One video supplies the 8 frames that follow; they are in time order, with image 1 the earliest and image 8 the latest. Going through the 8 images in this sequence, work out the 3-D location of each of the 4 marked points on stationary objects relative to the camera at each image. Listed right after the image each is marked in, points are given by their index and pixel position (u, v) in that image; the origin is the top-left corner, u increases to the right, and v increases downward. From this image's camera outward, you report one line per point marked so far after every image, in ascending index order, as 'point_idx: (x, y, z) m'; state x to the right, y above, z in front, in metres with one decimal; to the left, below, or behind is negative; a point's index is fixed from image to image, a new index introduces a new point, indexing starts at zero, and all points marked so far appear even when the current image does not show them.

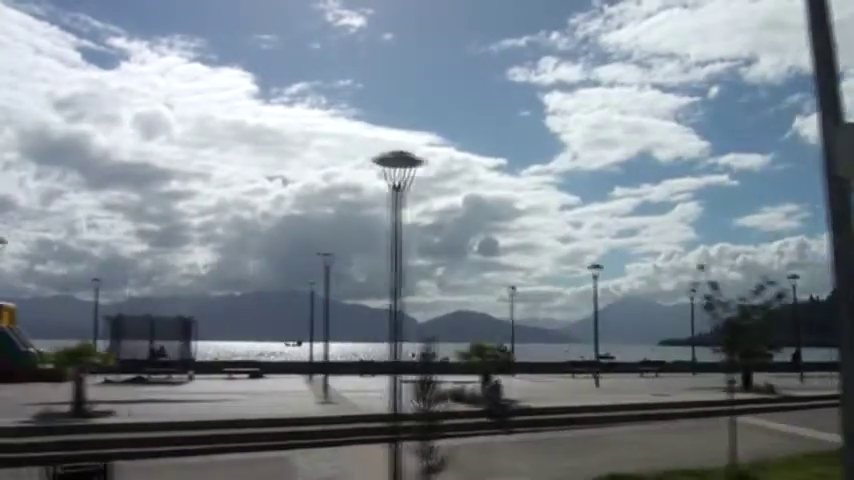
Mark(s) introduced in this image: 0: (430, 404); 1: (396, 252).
0: (0.0, -1.8, +11.4) m
1: (-0.4, -0.1, +12.5) m
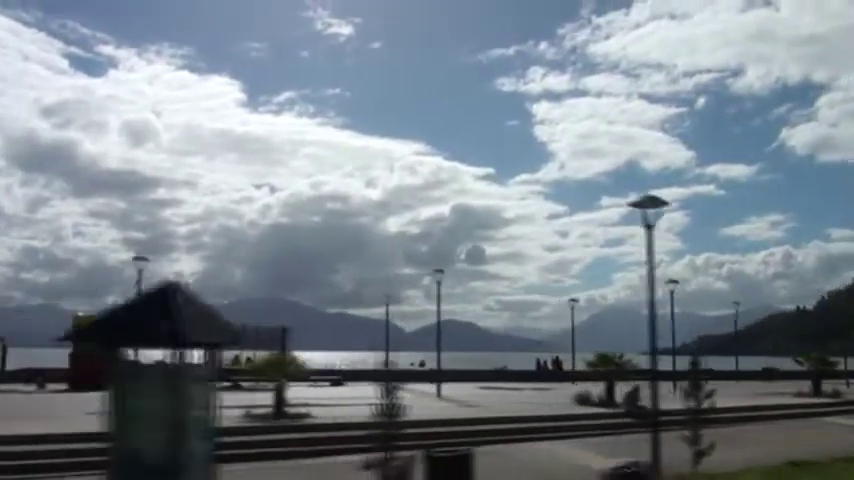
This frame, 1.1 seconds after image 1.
0: (+3.7, -2.2, +14.5) m
1: (+3.3, -0.6, +15.7) m
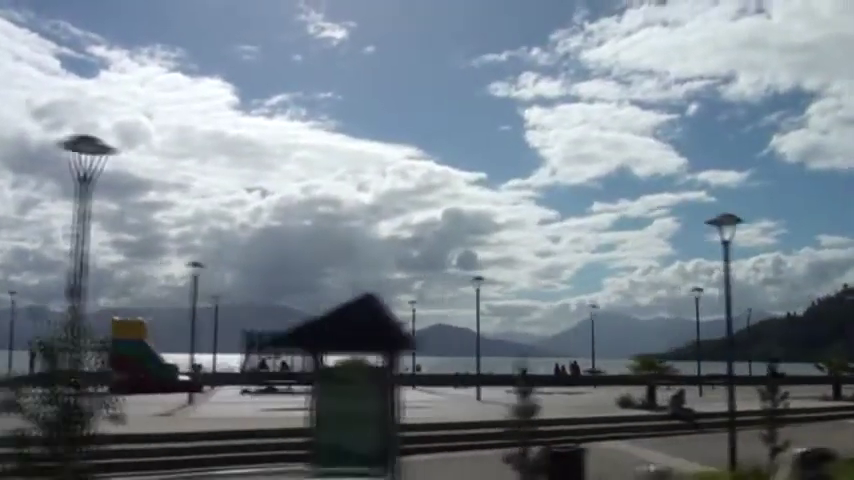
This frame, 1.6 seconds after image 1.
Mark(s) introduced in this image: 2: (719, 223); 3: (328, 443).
0: (+5.3, -2.5, +16.2) m
1: (+4.9, -0.8, +17.3) m
2: (+4.8, +0.3, +17.3) m
3: (-1.0, -1.9, +10.1) m
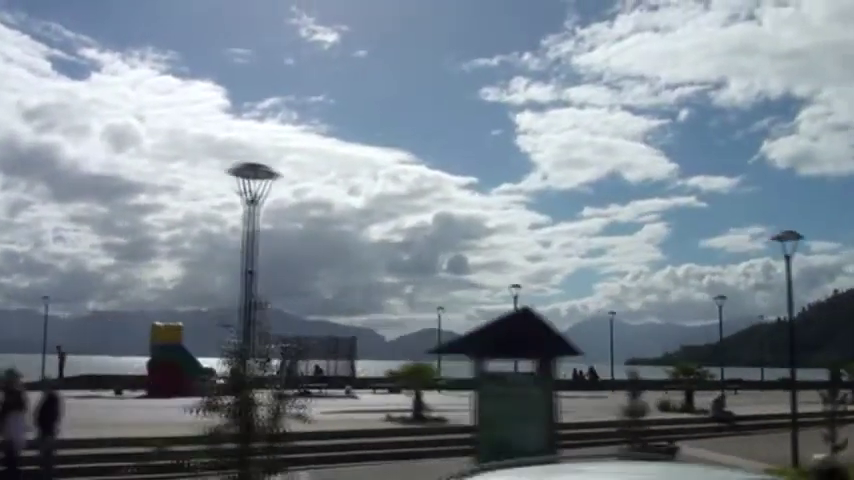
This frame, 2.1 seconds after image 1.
0: (+7.0, -2.8, +17.9) m
1: (+6.6, -1.2, +19.1) m
2: (+6.5, -0.1, +19.1) m
3: (+0.7, -2.2, +11.9) m
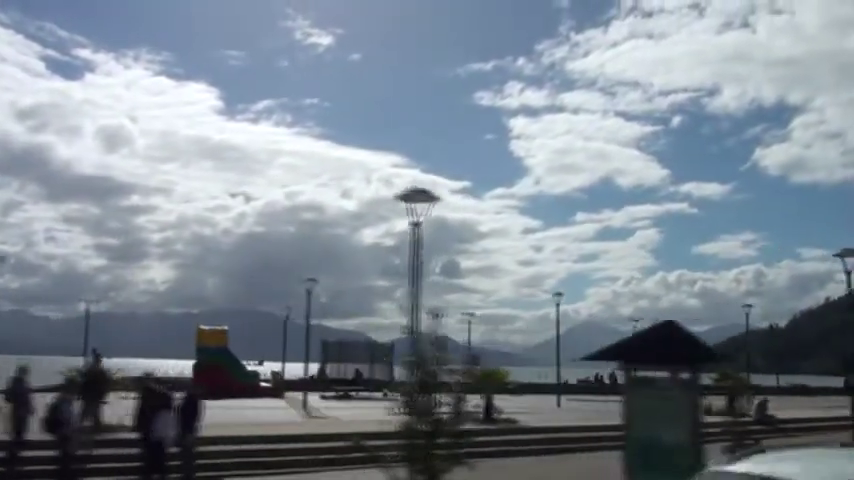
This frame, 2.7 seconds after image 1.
0: (+9.0, -3.2, +20.1) m
1: (+8.6, -1.6, +21.2) m
2: (+8.5, -0.5, +21.2) m
3: (+2.8, -2.6, +14.0) m
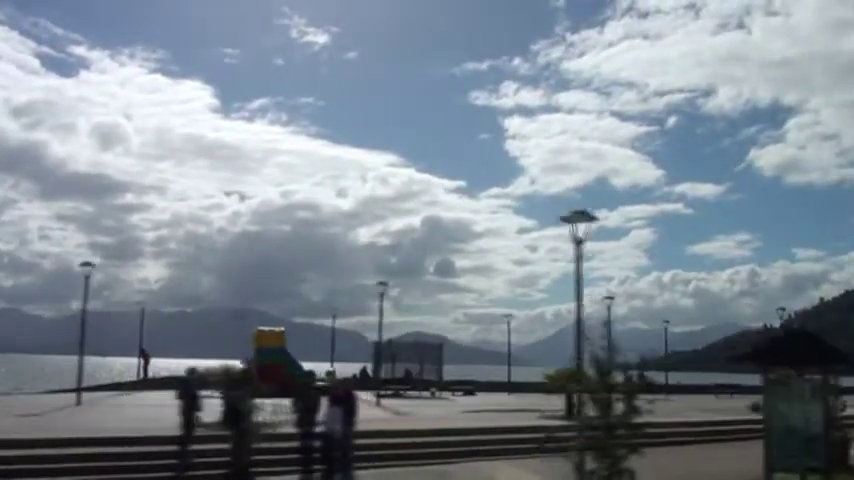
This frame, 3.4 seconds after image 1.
0: (+11.6, -3.6, +22.6) m
1: (+11.2, -2.0, +23.7) m
2: (+11.1, -0.8, +23.7) m
3: (+5.4, -2.9, +16.4) m
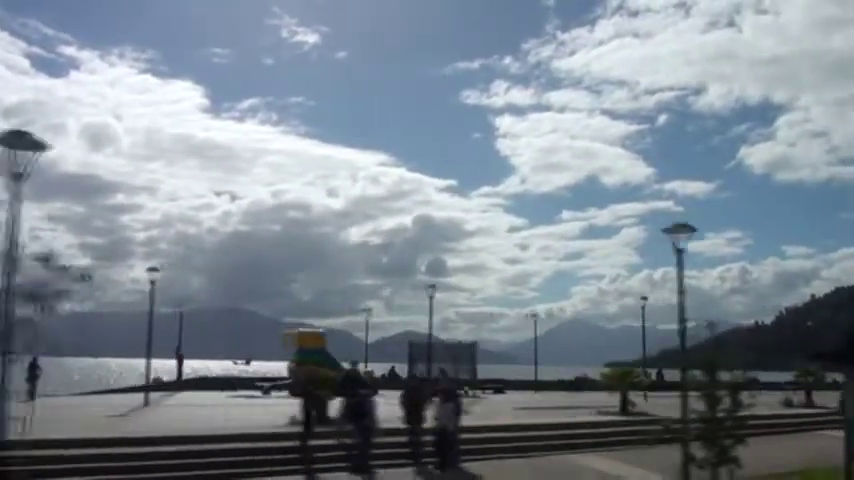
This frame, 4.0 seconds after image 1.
0: (+13.7, -3.8, +24.7) m
1: (+13.3, -2.2, +25.8) m
2: (+13.2, -1.0, +25.8) m
3: (+7.6, -3.2, +18.5) m
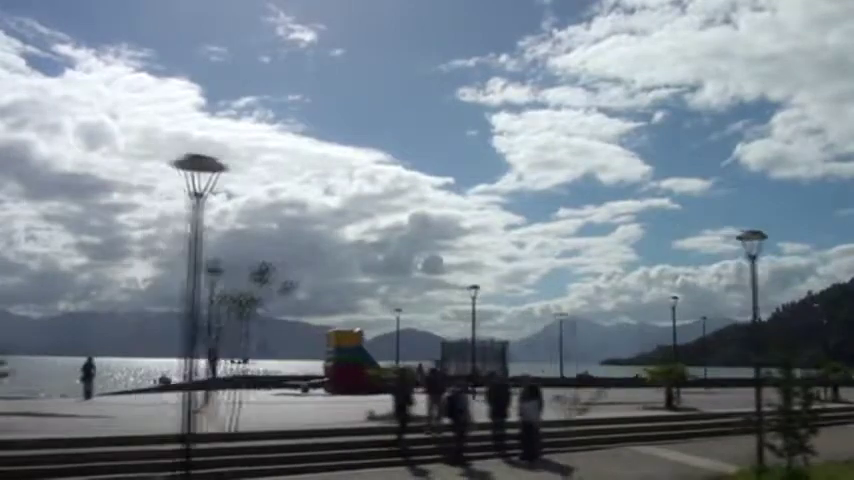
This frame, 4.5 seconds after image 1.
0: (+15.7, -4.0, +26.7) m
1: (+15.2, -2.3, +27.8) m
2: (+15.1, -1.2, +27.8) m
3: (+9.6, -3.4, +20.5) m
